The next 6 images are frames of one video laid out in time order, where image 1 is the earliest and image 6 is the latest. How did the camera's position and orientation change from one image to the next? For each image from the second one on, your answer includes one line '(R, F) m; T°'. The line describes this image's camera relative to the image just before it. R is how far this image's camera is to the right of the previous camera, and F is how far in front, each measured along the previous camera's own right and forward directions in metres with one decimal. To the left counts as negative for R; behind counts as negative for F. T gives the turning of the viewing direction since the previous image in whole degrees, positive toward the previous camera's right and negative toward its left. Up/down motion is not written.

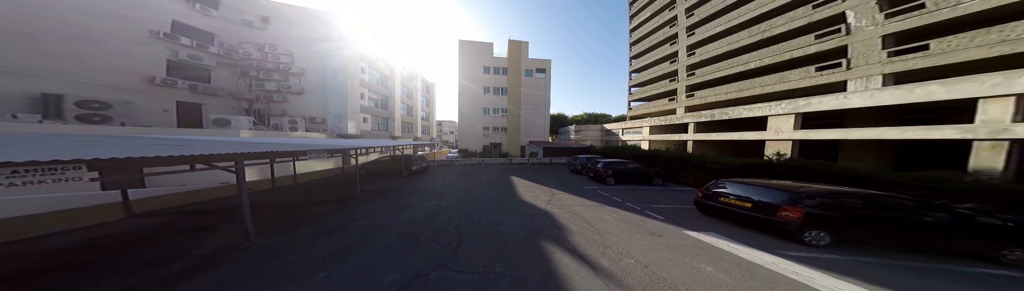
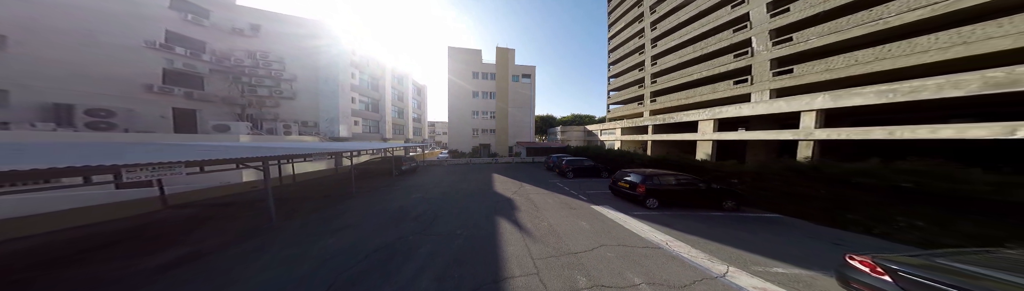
(+1.5, -2.0) m; +2°
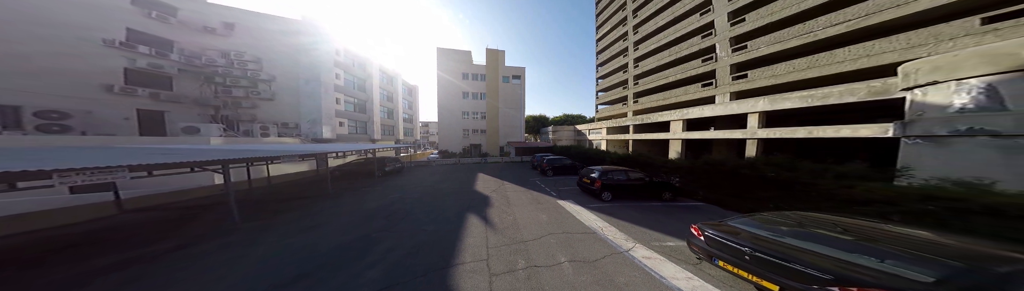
(+1.2, -0.5) m; +2°
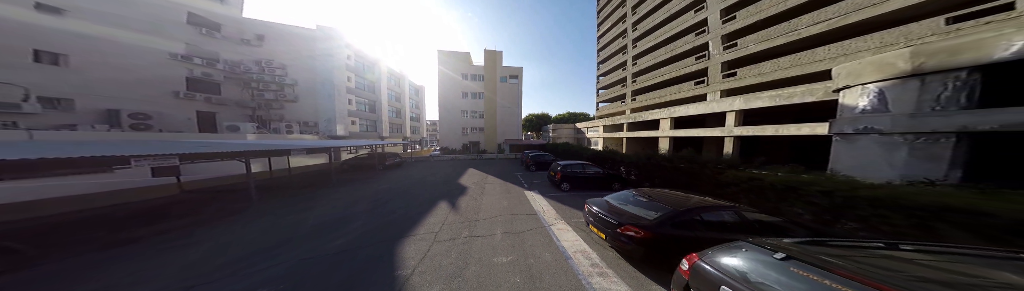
(+1.9, -0.8) m; -3°
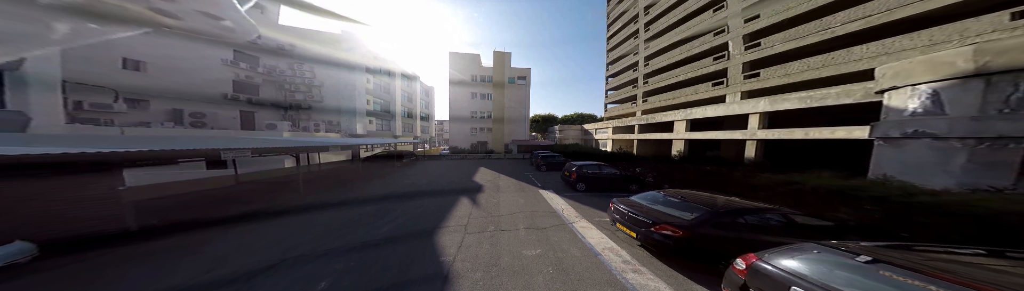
(-0.6, -0.2) m; -2°
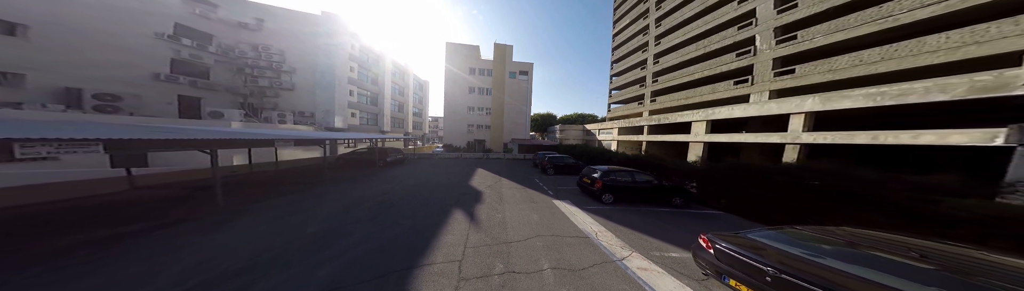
(-0.6, +1.6) m; +2°
